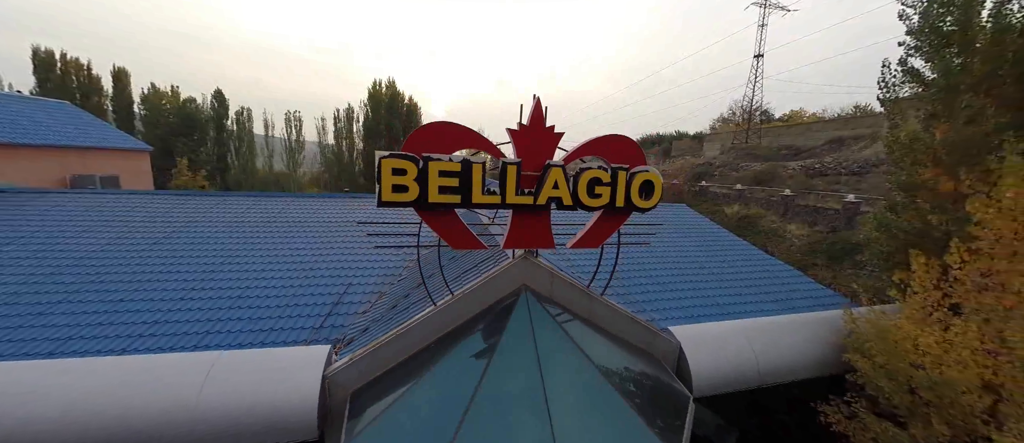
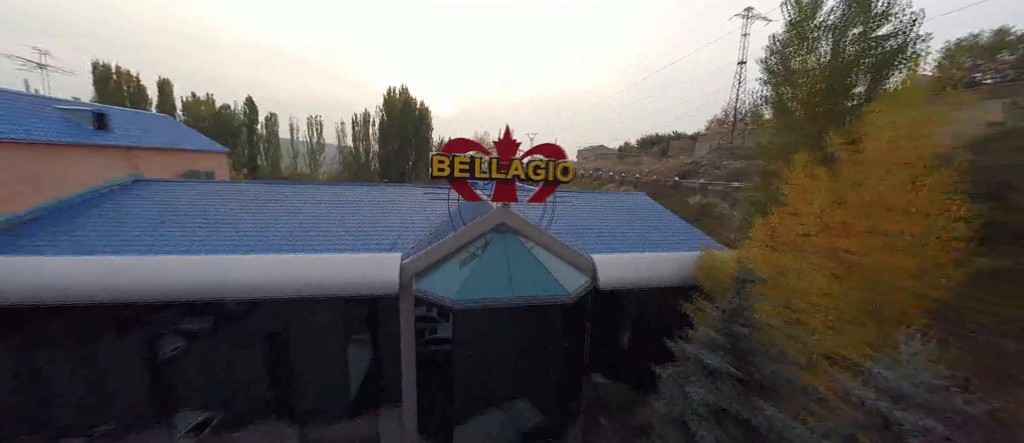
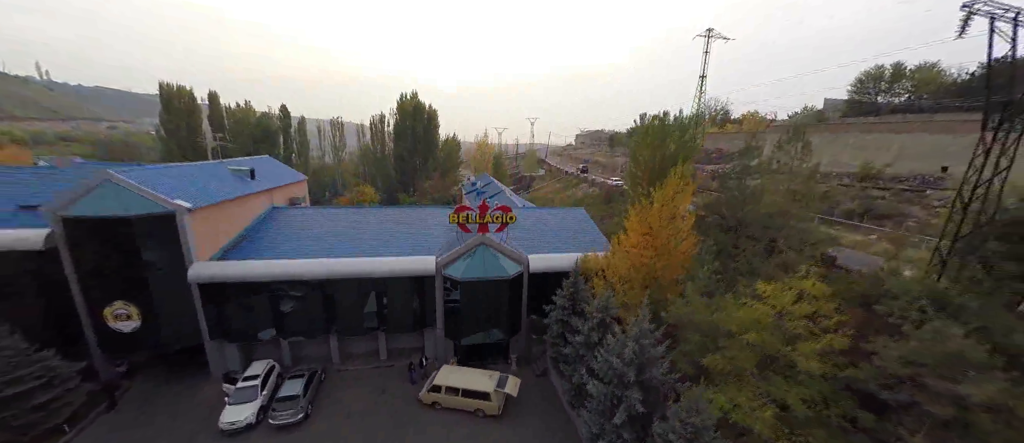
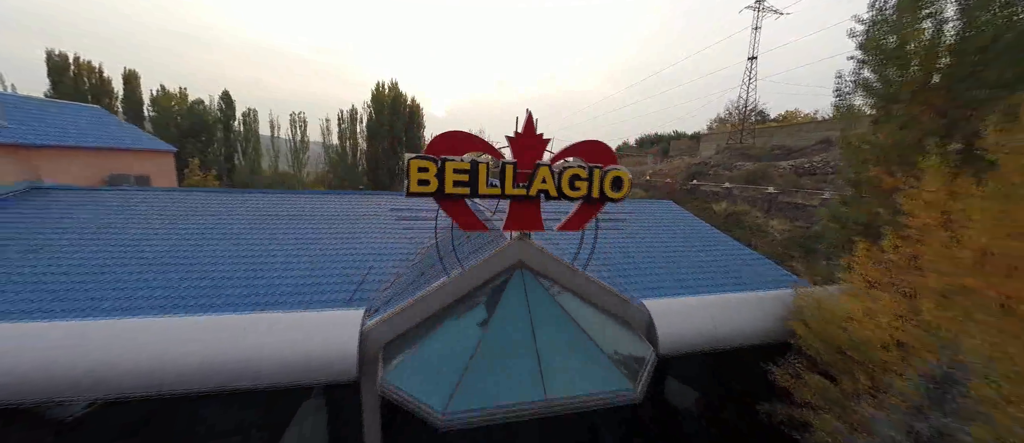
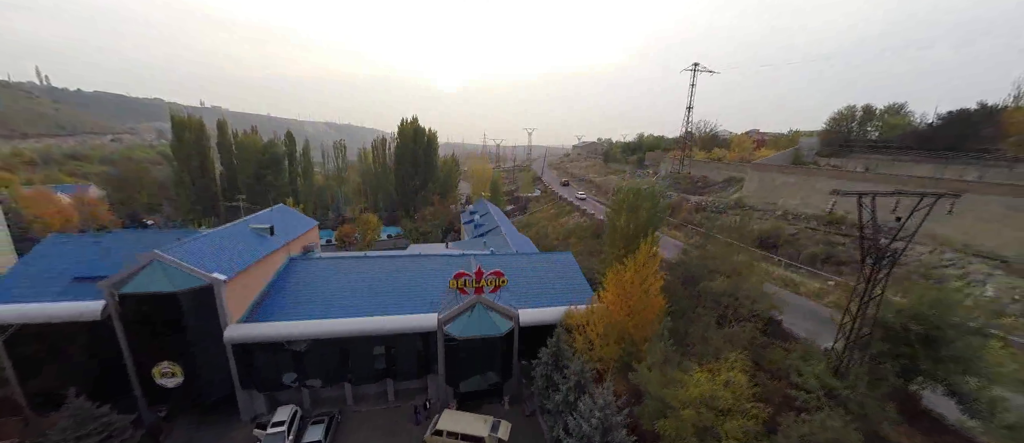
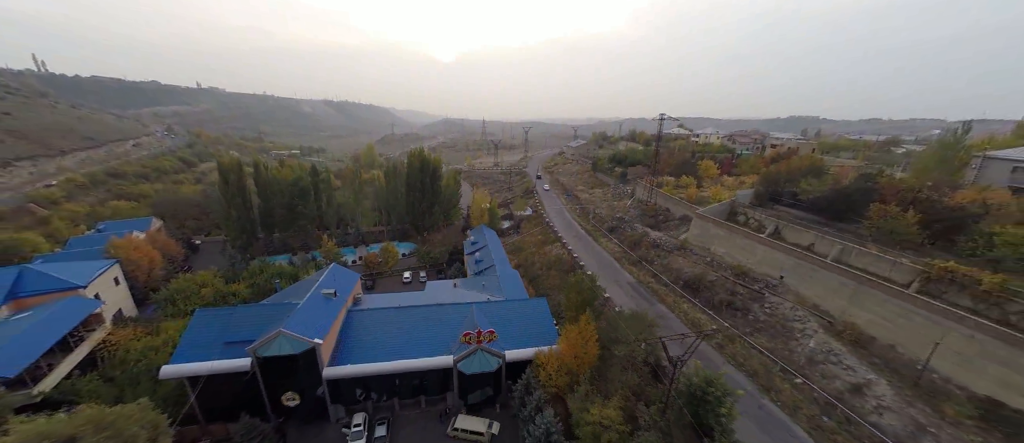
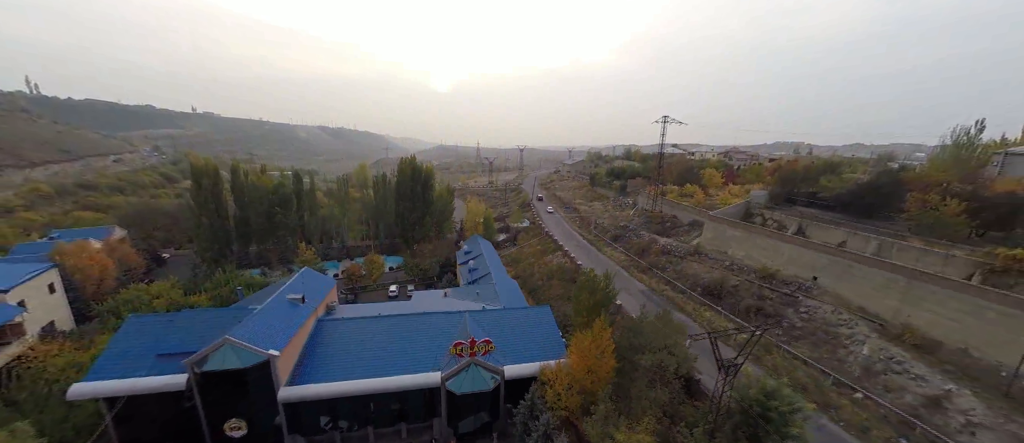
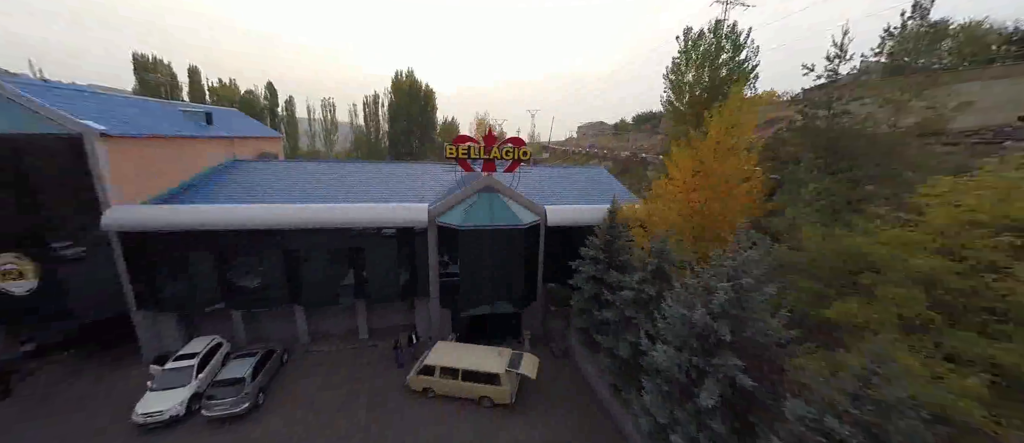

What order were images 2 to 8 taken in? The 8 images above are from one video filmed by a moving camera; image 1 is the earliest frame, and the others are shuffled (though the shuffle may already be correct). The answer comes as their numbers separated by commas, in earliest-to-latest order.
4, 2, 8, 3, 5, 7, 6
